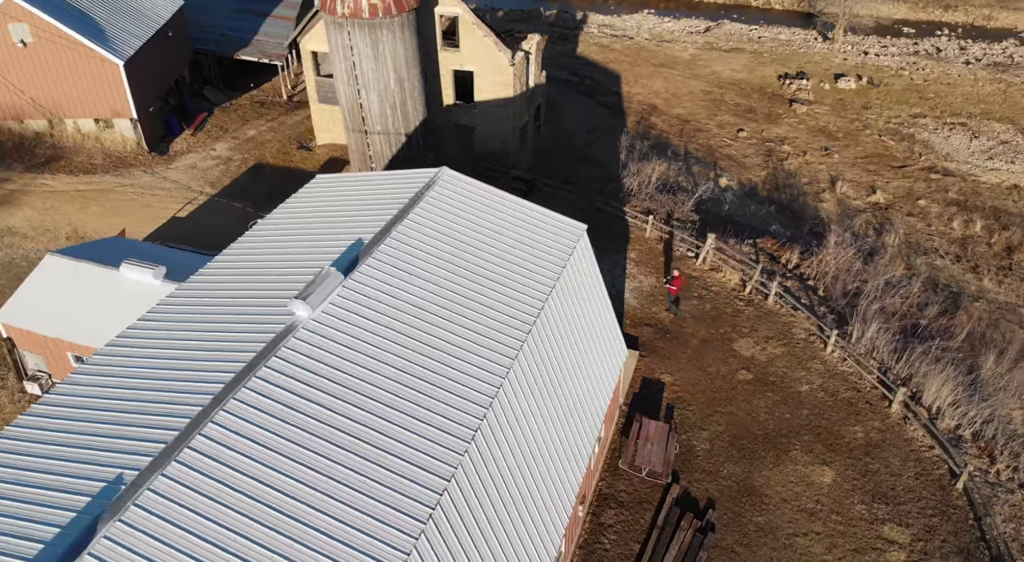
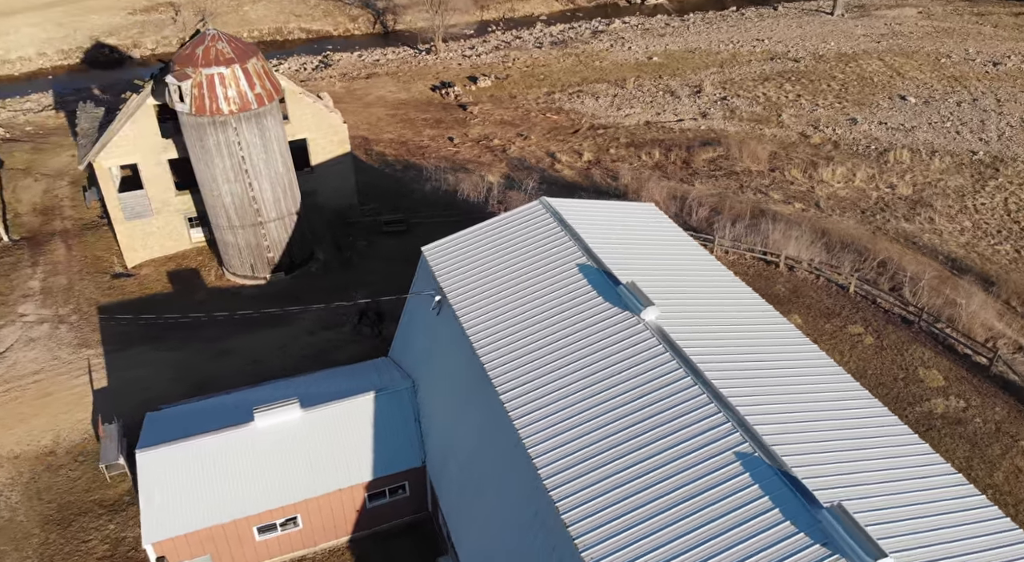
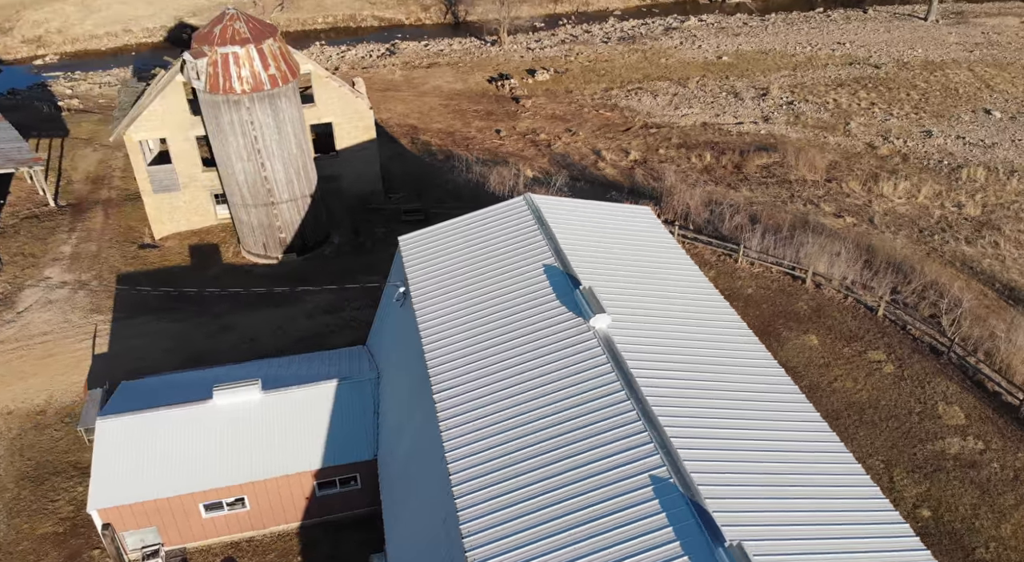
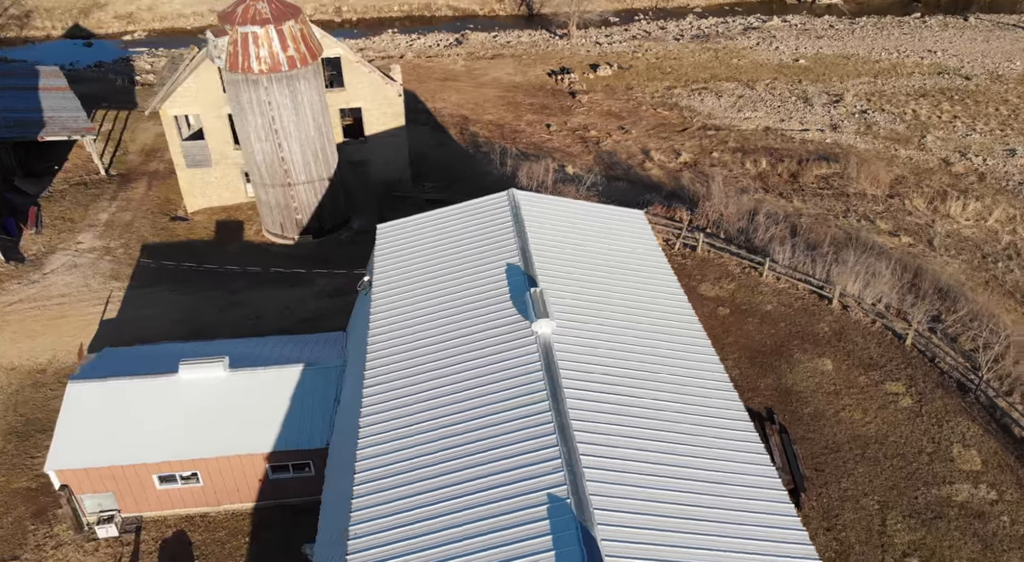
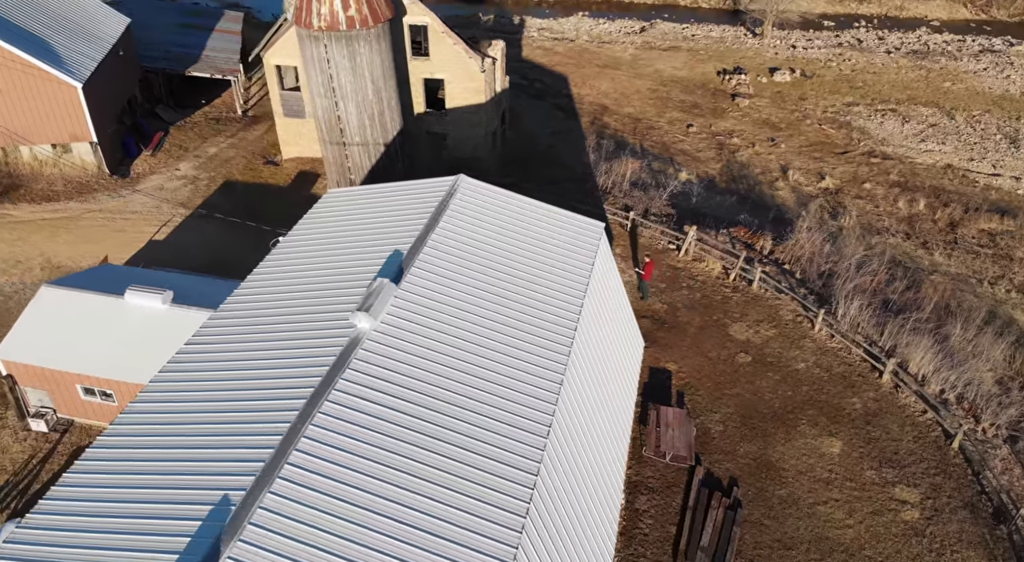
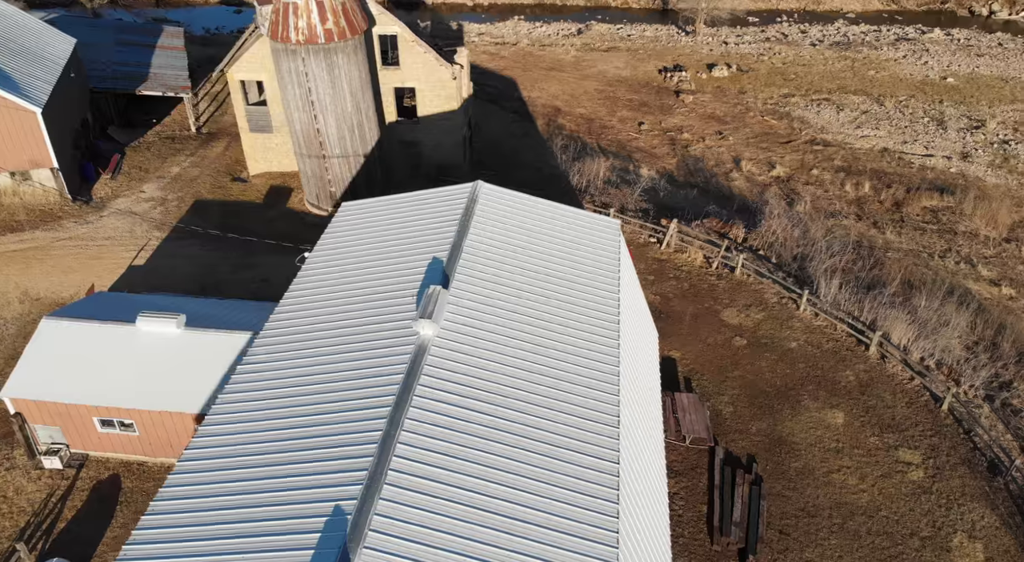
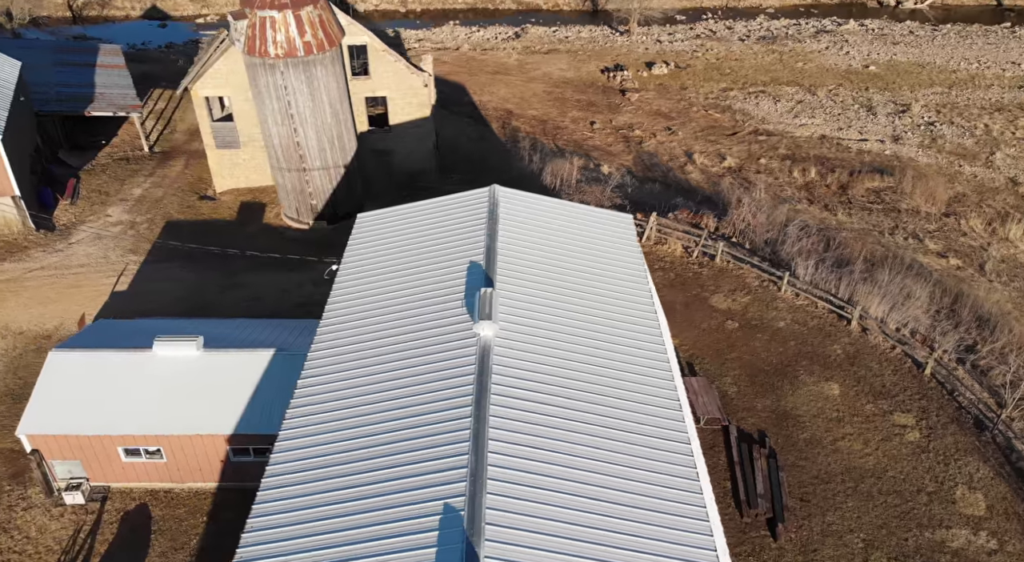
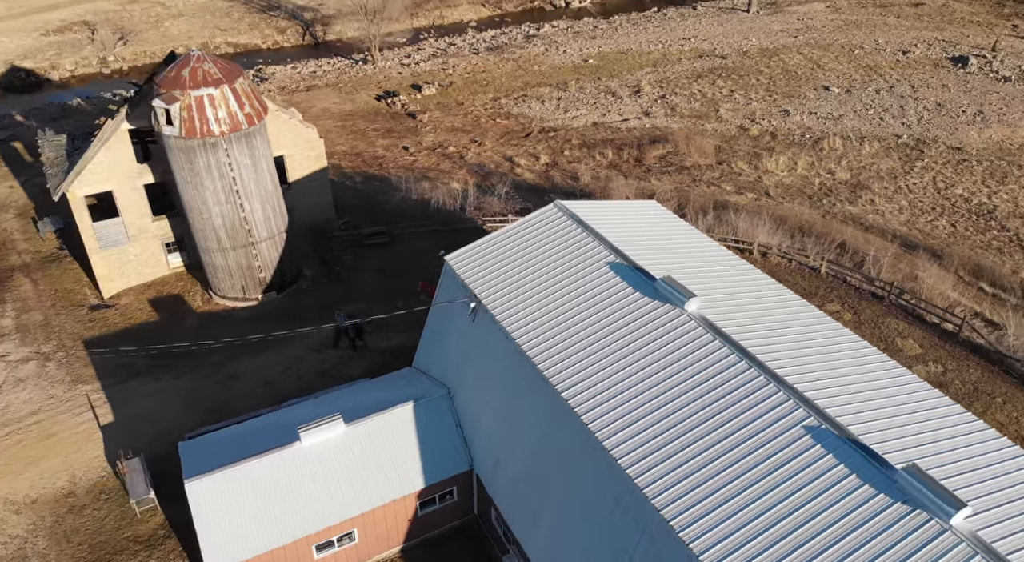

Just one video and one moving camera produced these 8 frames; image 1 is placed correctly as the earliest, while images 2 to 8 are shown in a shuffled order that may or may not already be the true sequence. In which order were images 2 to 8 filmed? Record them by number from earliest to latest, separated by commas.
5, 6, 7, 4, 3, 2, 8
